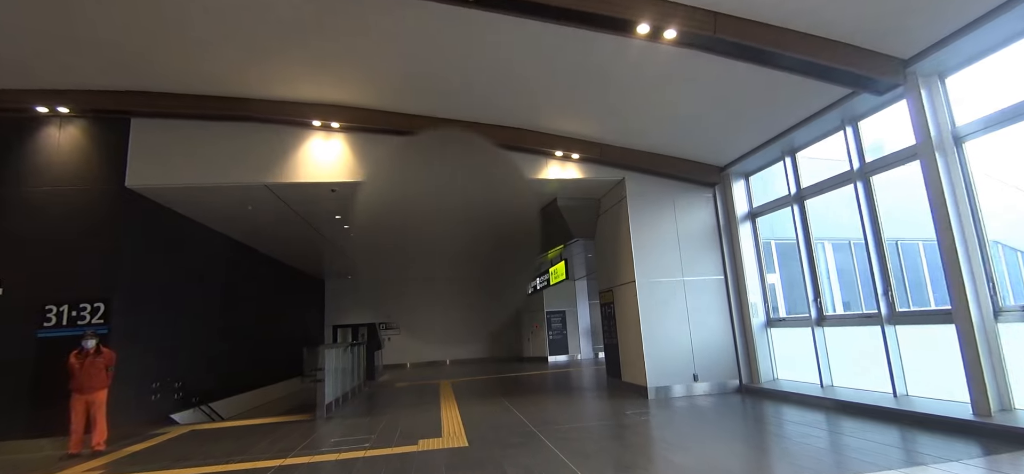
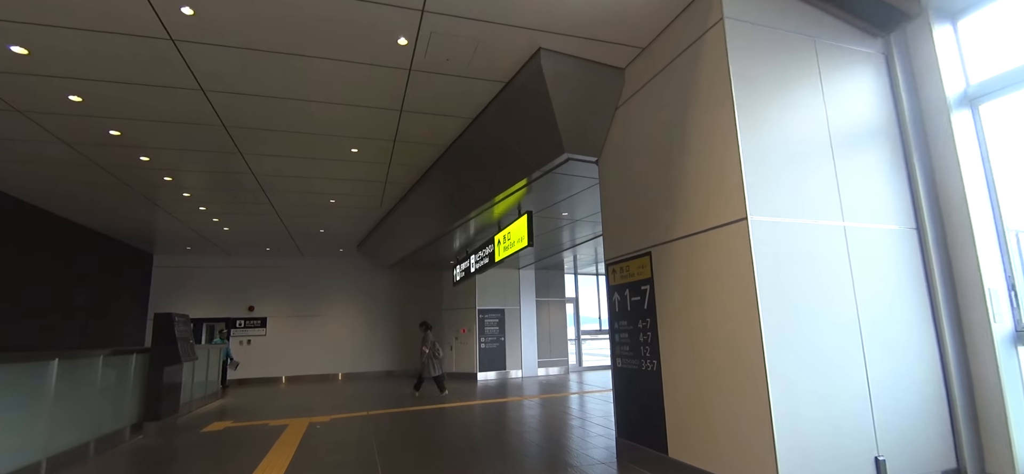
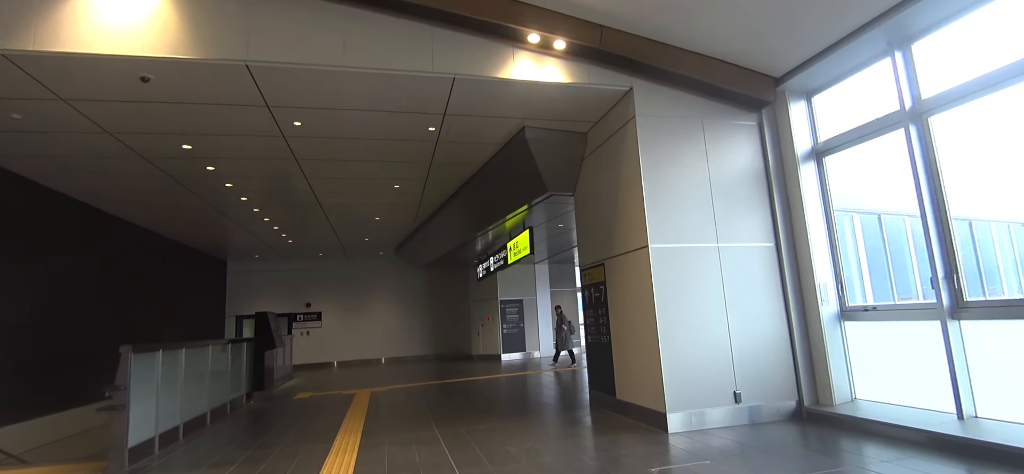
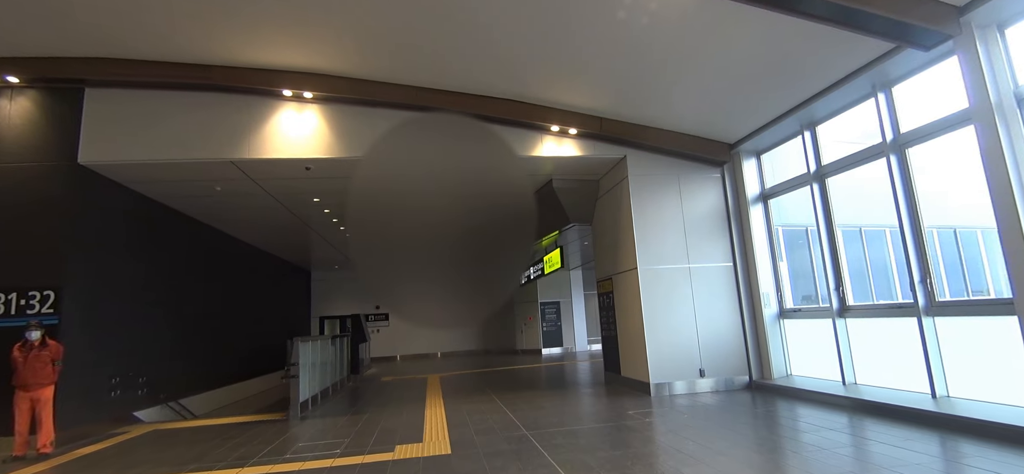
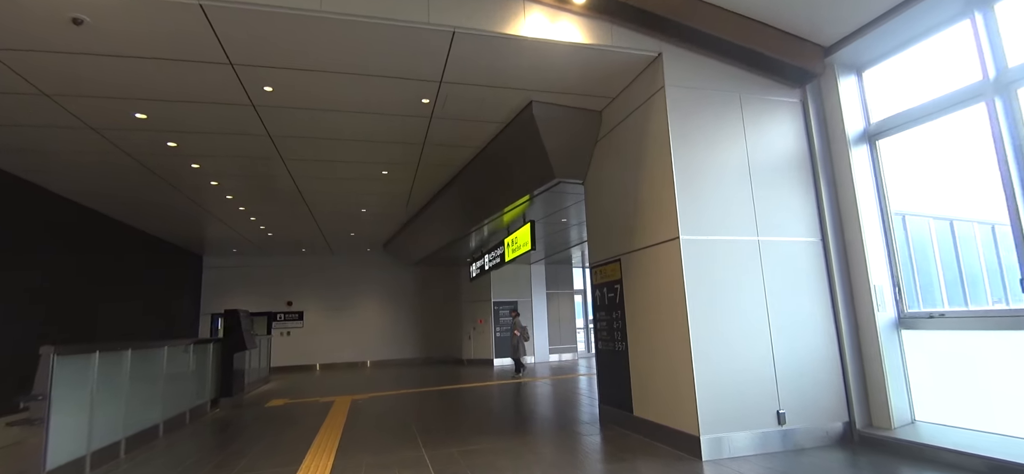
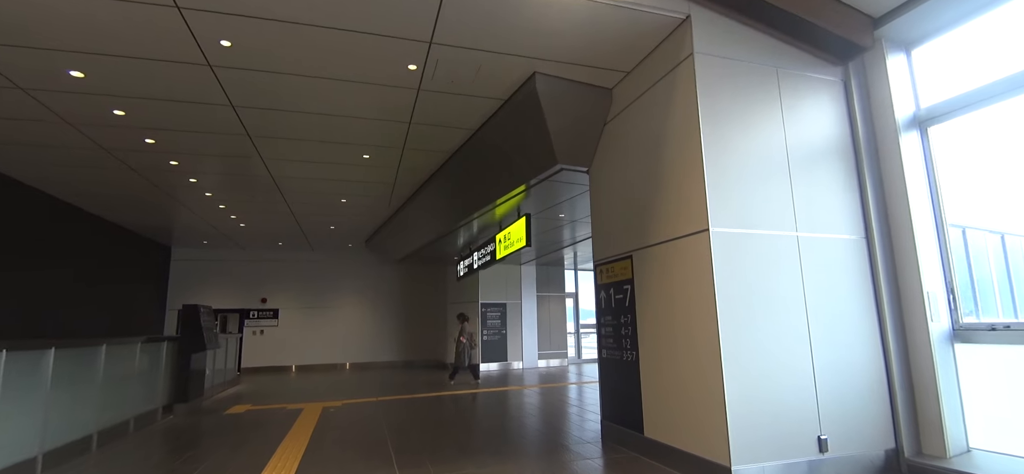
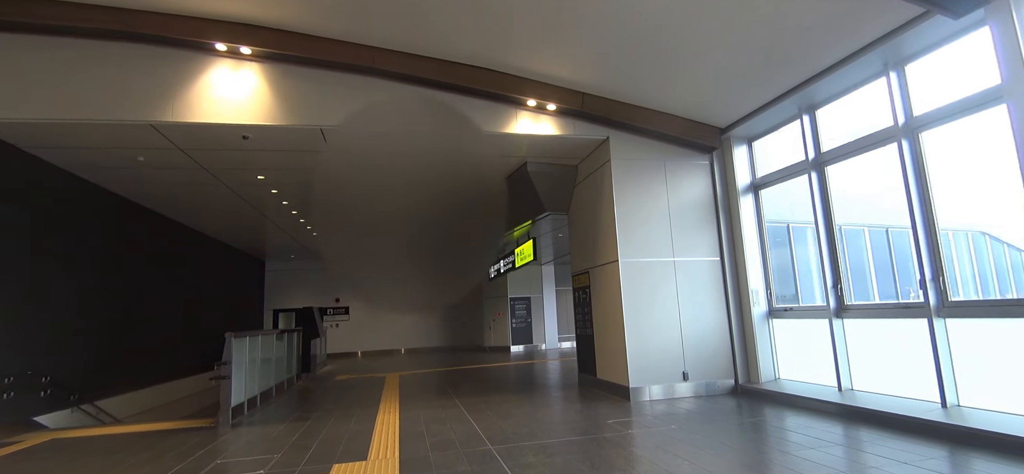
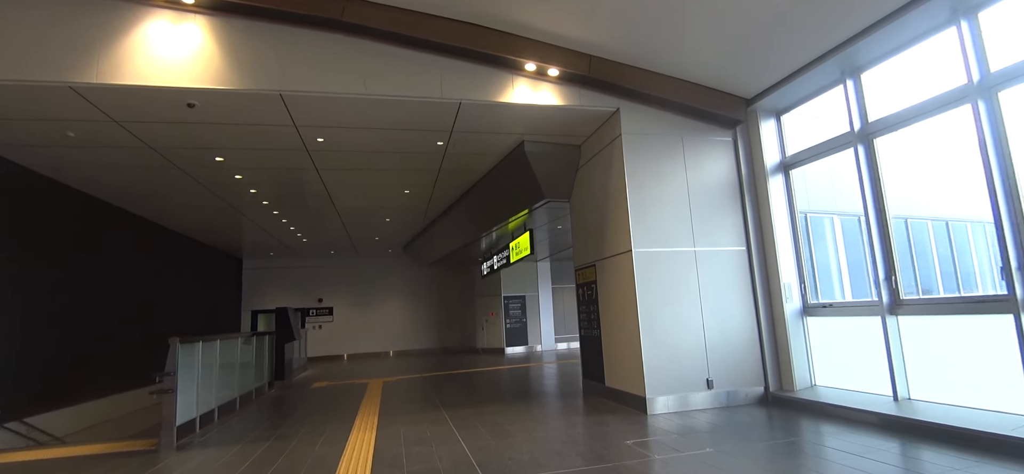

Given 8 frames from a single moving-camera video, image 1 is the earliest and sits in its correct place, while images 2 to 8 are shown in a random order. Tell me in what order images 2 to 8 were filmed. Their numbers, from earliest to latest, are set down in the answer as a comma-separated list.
4, 7, 8, 3, 5, 6, 2
